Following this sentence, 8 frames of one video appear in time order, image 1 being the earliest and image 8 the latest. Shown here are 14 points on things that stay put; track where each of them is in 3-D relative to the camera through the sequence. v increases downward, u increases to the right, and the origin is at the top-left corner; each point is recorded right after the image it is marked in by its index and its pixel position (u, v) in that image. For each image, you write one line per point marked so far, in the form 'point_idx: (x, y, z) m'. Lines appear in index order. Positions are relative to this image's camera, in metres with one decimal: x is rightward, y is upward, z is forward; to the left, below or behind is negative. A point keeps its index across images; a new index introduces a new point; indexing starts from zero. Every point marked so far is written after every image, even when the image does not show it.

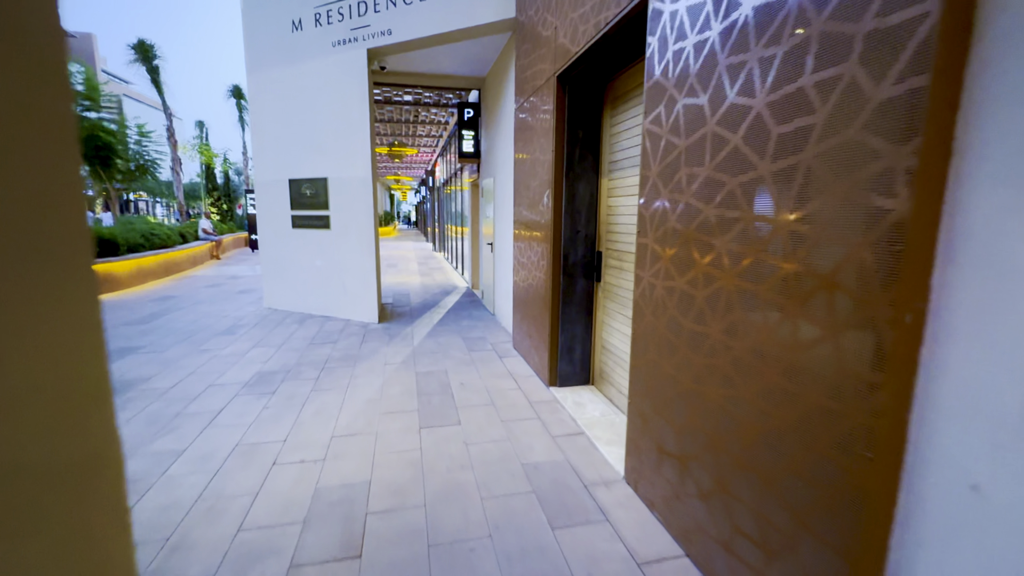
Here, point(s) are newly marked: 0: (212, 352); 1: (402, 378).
0: (-3.4, -0.7, +5.1) m
1: (-1.1, -0.9, +4.3) m
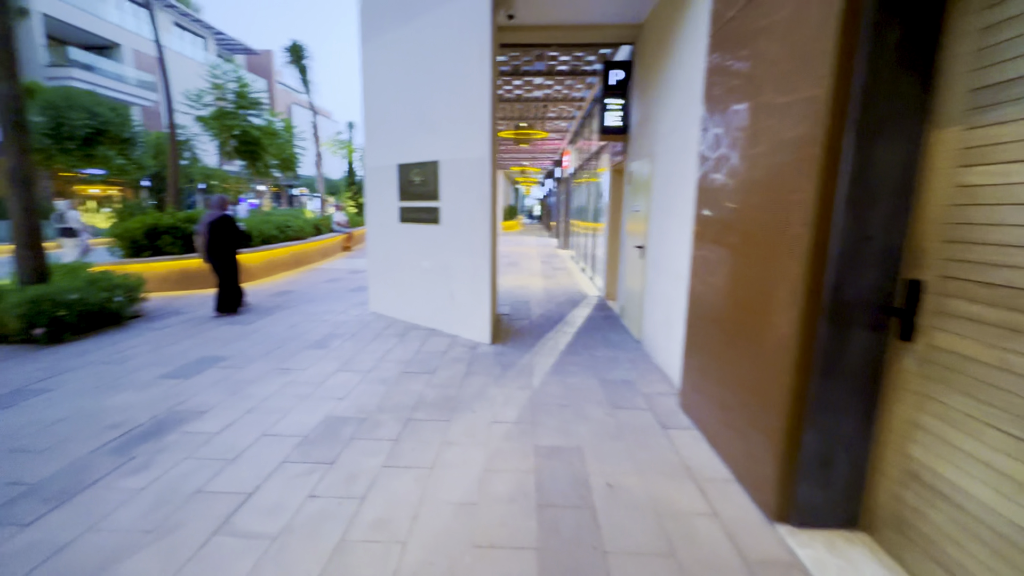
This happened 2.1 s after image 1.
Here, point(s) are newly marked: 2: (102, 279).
0: (-2.0, -0.8, +4.1) m
1: (0.0, -1.1, +2.8) m
2: (-5.2, +0.1, +5.7) m
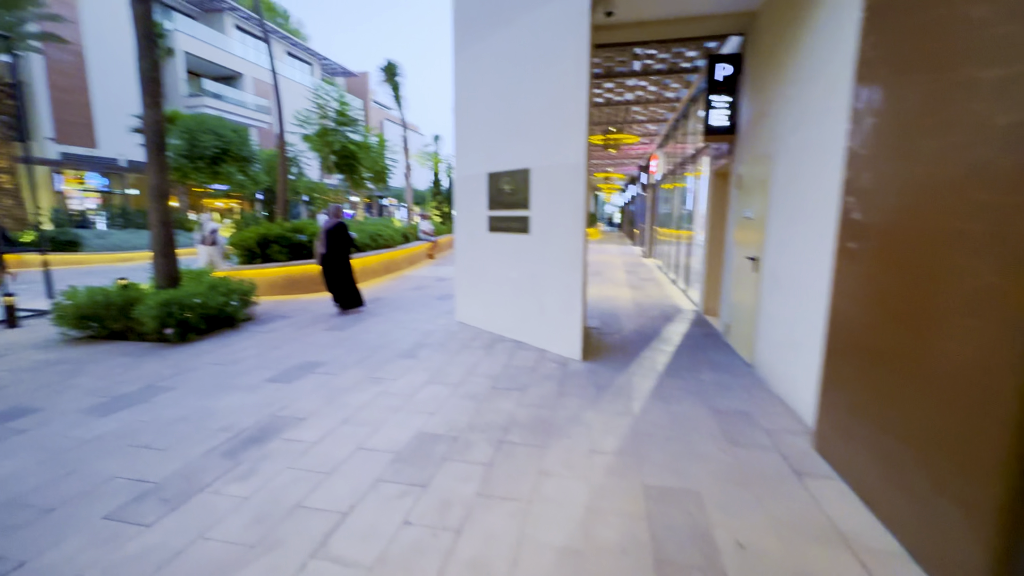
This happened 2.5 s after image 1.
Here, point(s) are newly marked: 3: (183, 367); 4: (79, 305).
0: (-1.2, -0.9, +4.1) m
1: (+0.6, -1.2, +2.5) m
2: (-4.0, 0.0, +6.2) m
3: (-3.3, -0.8, +4.5) m
4: (-5.3, -0.2, +5.5) m
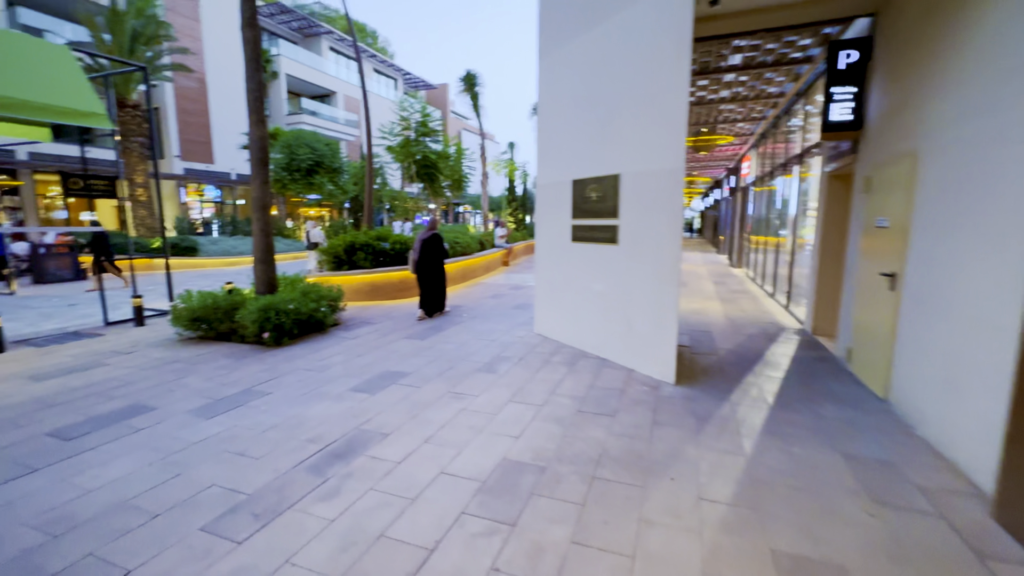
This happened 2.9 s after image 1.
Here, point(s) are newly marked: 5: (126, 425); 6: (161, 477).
0: (-0.4, -1.0, +4.0) m
1: (+1.1, -1.3, +2.1) m
2: (-2.9, -0.1, +6.5) m
3: (-2.5, -0.9, +4.7) m
4: (-4.2, -0.3, +6.0) m
5: (-3.0, -1.1, +3.5) m
6: (-2.2, -1.2, +2.8) m
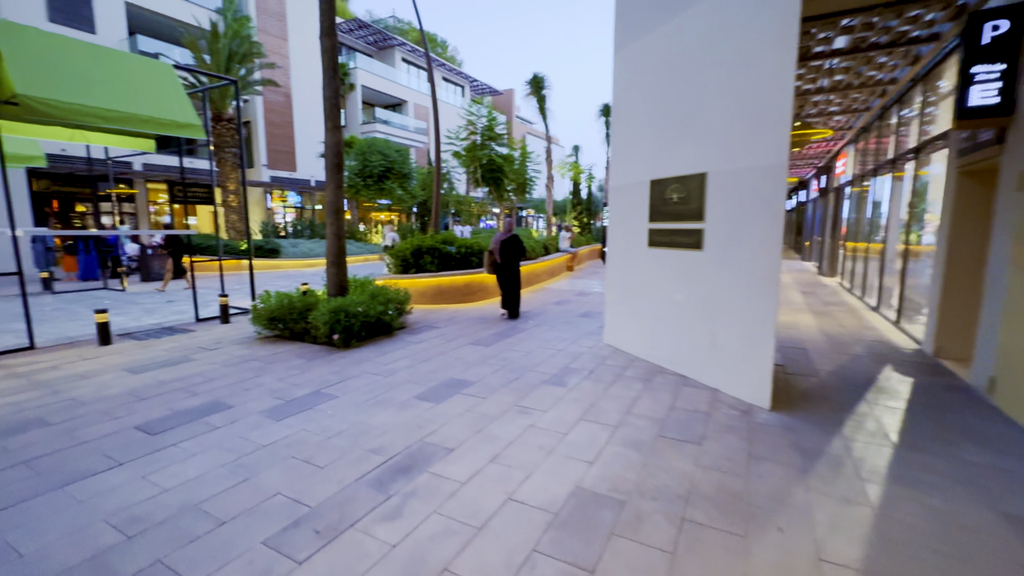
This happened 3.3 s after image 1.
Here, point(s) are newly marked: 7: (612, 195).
0: (+0.2, -1.1, +3.7) m
1: (+1.4, -1.4, +1.6) m
2: (-1.9, -0.1, +6.6) m
3: (-1.8, -0.9, +4.7) m
4: (-3.3, -0.3, +6.2) m
5: (-2.5, -1.1, +3.6) m
6: (-1.8, -1.2, +2.8) m
7: (+1.3, +1.2, +5.8) m
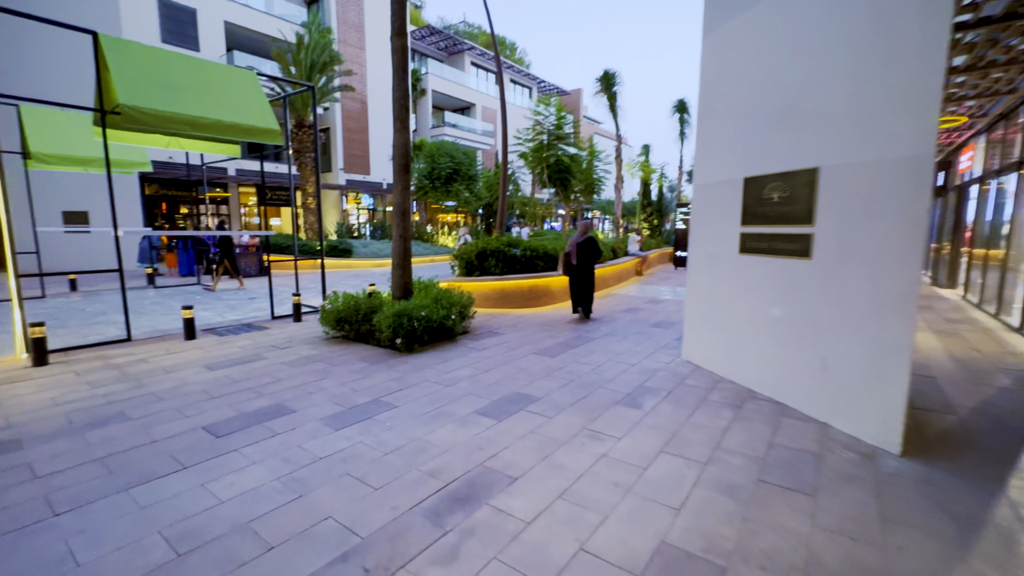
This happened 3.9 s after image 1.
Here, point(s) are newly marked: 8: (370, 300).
0: (+0.7, -1.1, +3.3) m
1: (+1.6, -1.5, +1.1) m
2: (-1.0, -0.1, +6.4) m
3: (-1.1, -1.0, +4.6) m
4: (-2.4, -0.3, +6.2) m
5: (-1.9, -1.1, +3.6) m
6: (-1.3, -1.2, +2.6) m
7: (+2.1, +1.1, +5.2) m
8: (-2.0, -0.2, +6.4) m
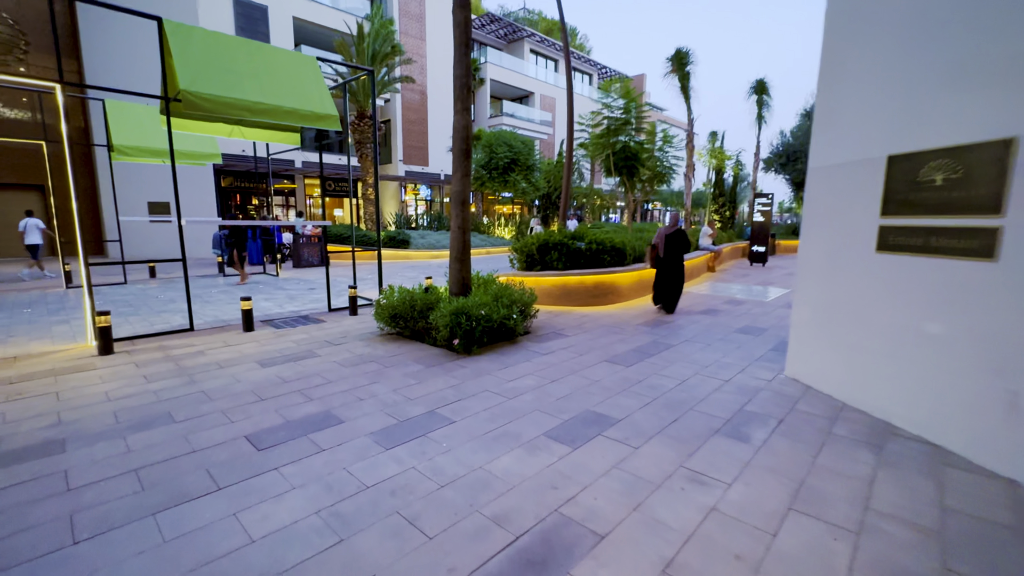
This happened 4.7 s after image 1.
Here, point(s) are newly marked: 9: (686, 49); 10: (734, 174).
0: (+1.2, -1.2, +2.6) m
1: (+1.8, -1.6, +0.3) m
2: (-0.1, -0.1, +5.9) m
3: (-0.4, -0.9, +4.1) m
4: (-1.6, -0.2, +5.9) m
5: (-1.4, -1.1, +3.2) m
6: (-0.9, -1.2, +2.2) m
7: (+2.9, +1.0, +4.3) m
8: (-1.1, -0.1, +6.0) m
9: (+6.0, +8.1, +15.4) m
10: (+9.7, +5.0, +19.7) m
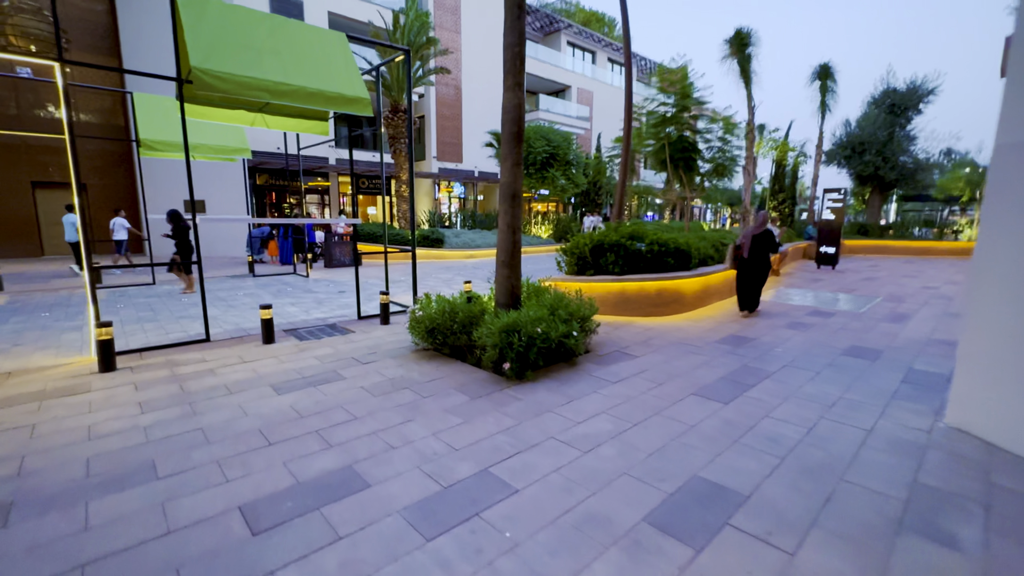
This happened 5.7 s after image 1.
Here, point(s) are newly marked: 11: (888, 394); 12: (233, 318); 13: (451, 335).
0: (+1.6, -1.3, +1.6) m
1: (+2.0, -1.7, -0.8) m
2: (+0.5, -0.2, +4.9) m
3: (+0.1, -1.1, +3.2) m
4: (-0.9, -0.3, +5.0) m
5: (-1.0, -1.2, +2.3) m
6: (-0.5, -1.4, +1.3) m
7: (+3.4, +0.9, +3.2) m
8: (-0.5, -0.2, +5.1) m
9: (+7.3, +8.0, +14.0) m
10: (+11.2, +4.8, +18.0) m
11: (+3.4, -0.9, +4.1) m
12: (-4.2, -0.5, +6.7) m
13: (-0.7, -0.5, +4.9) m
